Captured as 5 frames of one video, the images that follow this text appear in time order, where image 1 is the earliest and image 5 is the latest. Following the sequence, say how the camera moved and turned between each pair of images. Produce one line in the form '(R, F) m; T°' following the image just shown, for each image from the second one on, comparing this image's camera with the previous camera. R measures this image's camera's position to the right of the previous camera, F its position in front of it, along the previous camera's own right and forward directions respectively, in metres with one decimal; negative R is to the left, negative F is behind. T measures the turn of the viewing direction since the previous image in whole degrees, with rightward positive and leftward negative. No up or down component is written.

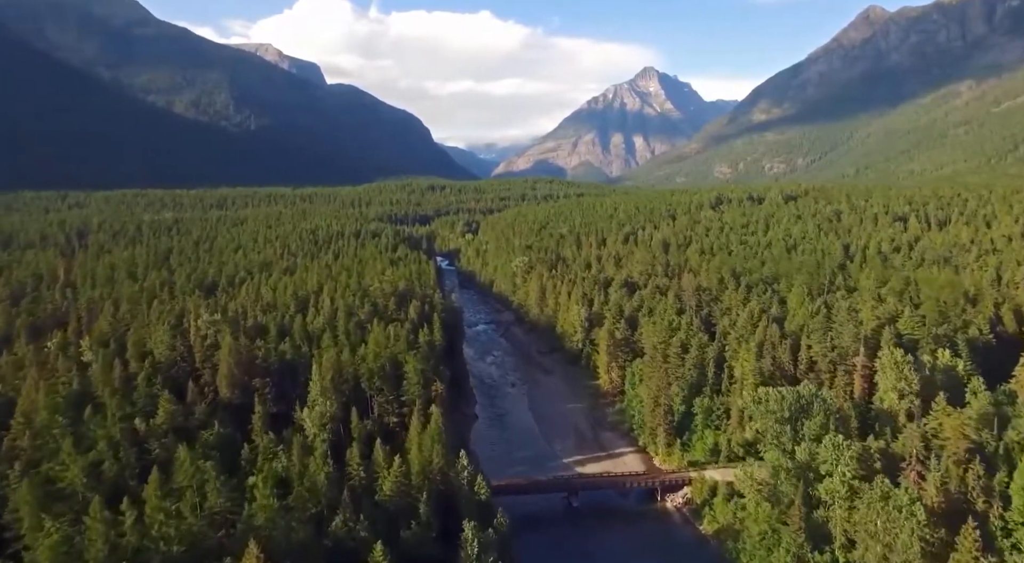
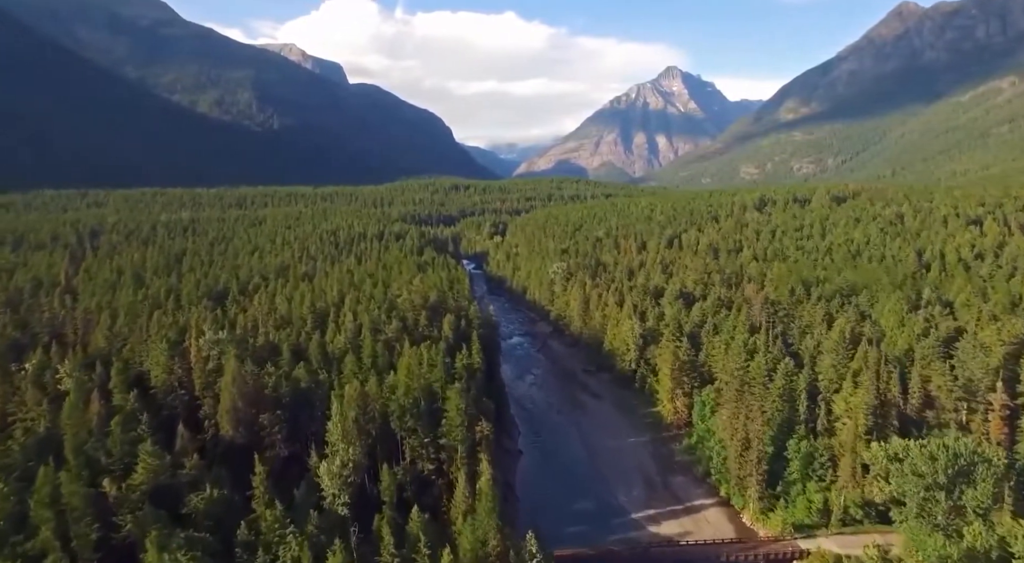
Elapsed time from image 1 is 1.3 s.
(-3.0, +10.8) m; -2°
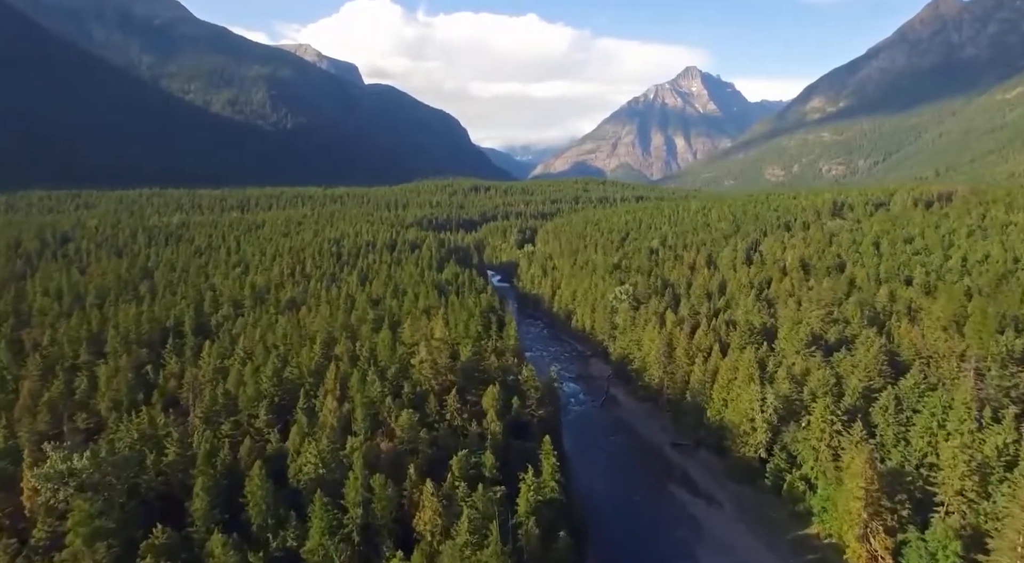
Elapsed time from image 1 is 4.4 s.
(-4.6, +28.1) m; -1°
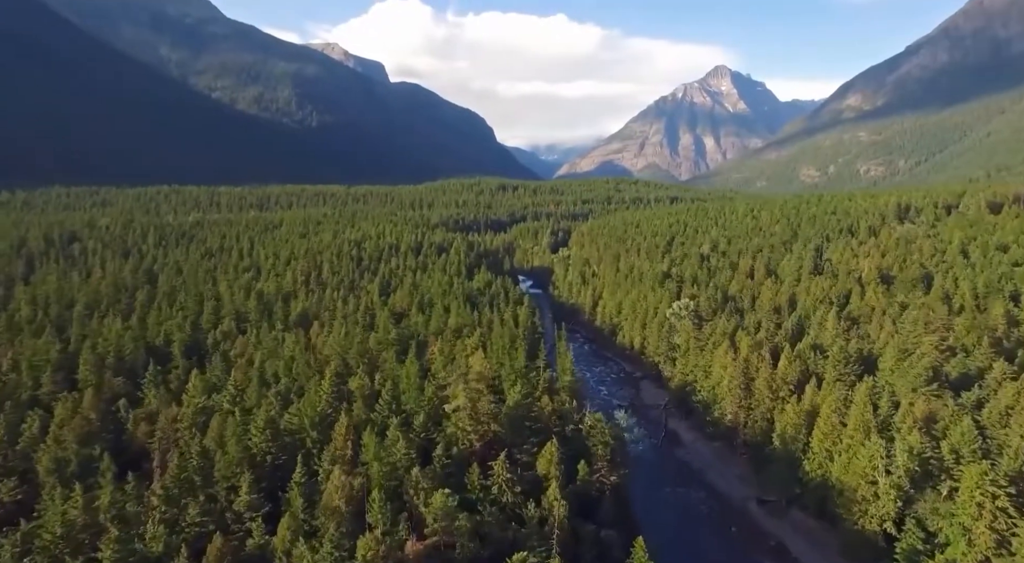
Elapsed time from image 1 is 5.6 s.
(-2.3, +12.0) m; -2°
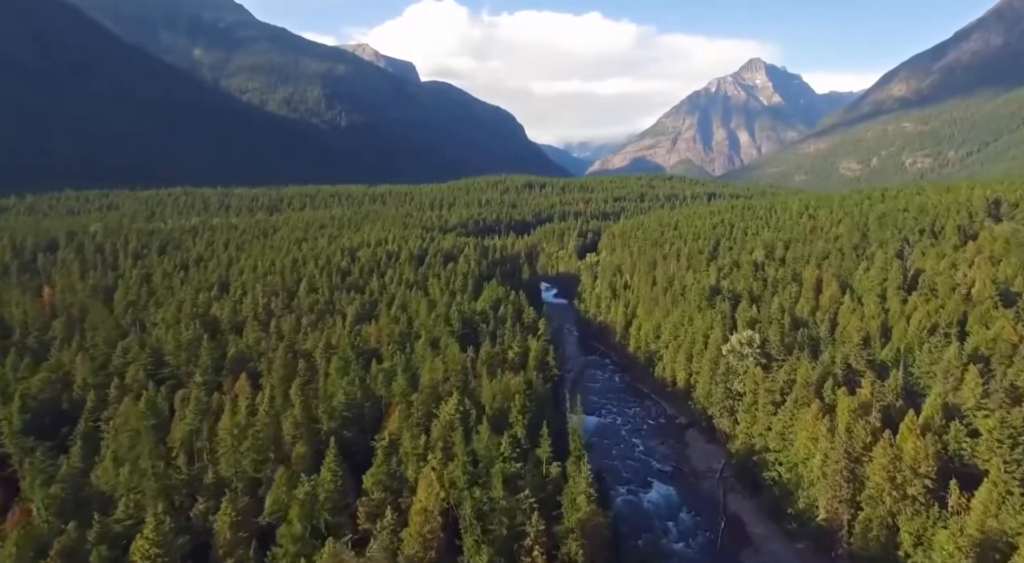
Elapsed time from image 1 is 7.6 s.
(+2.3, +20.1) m; -3°
